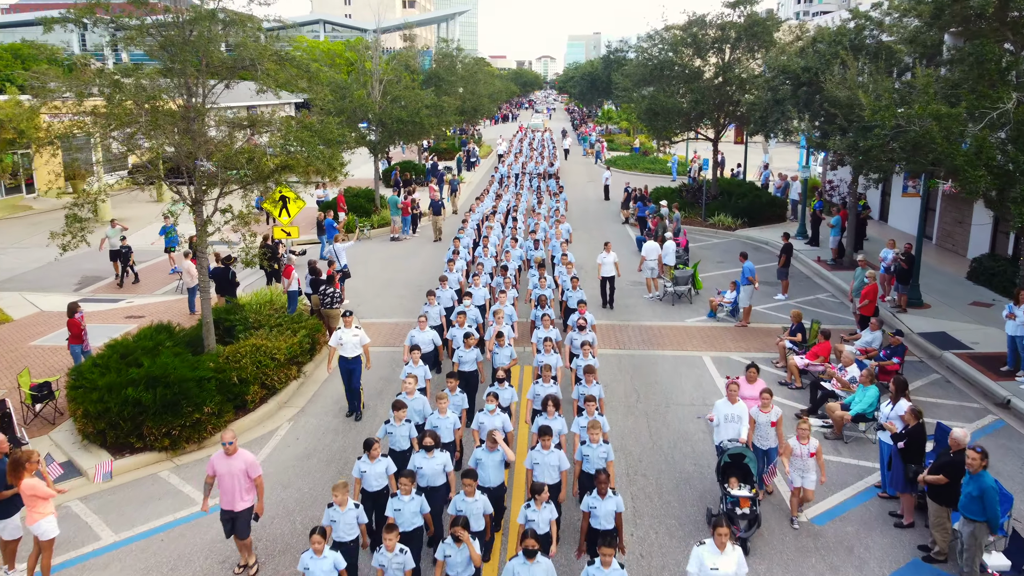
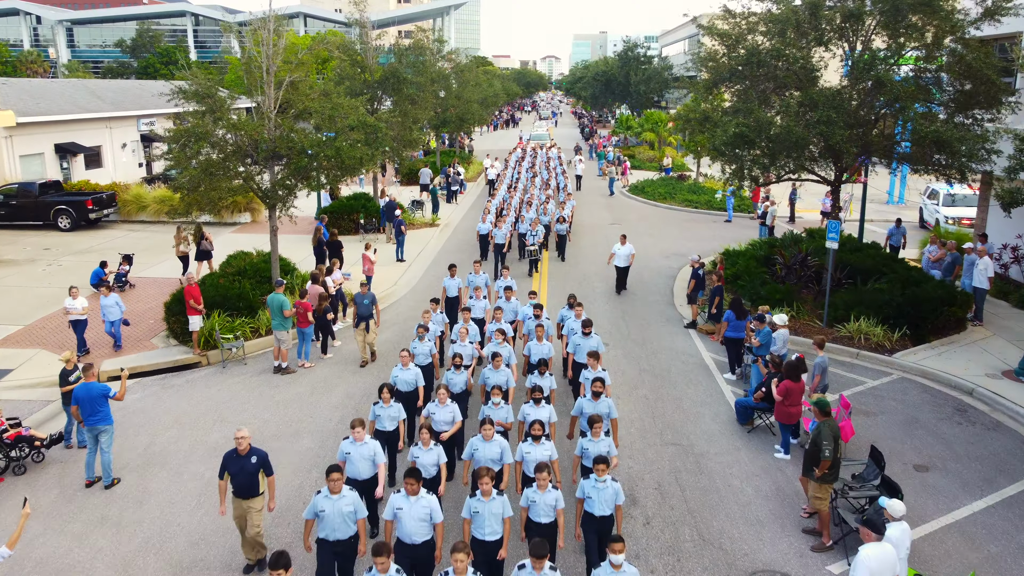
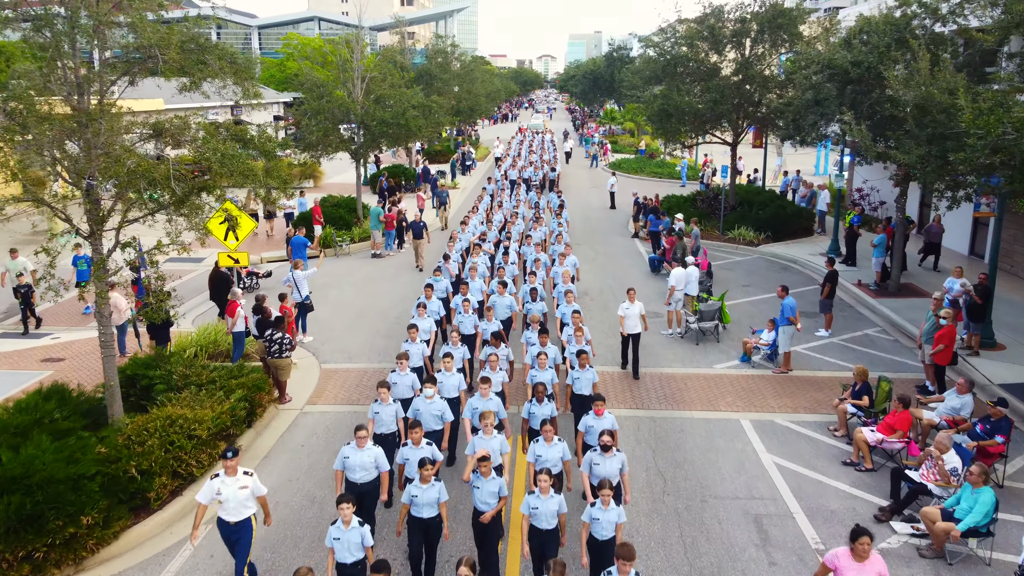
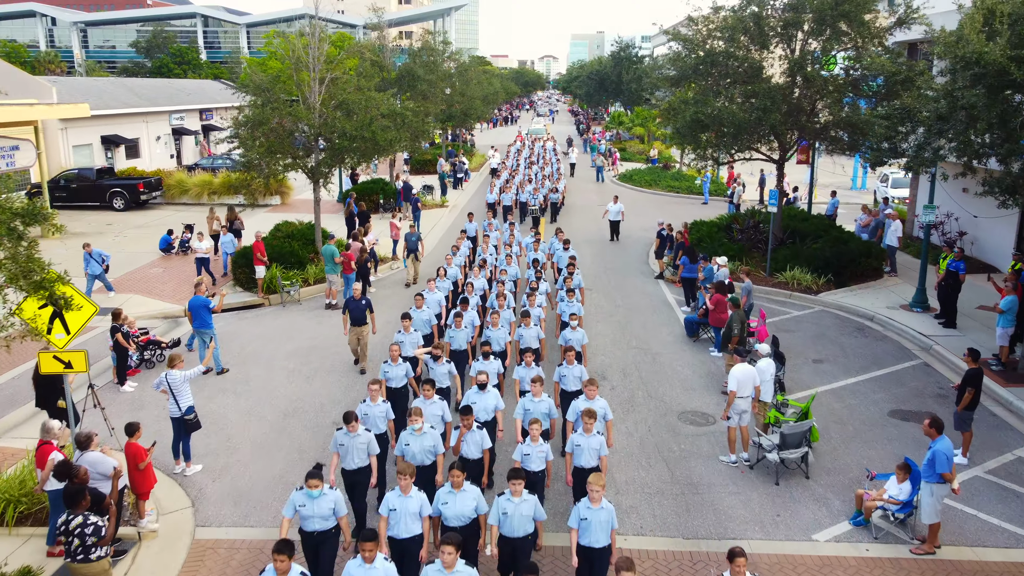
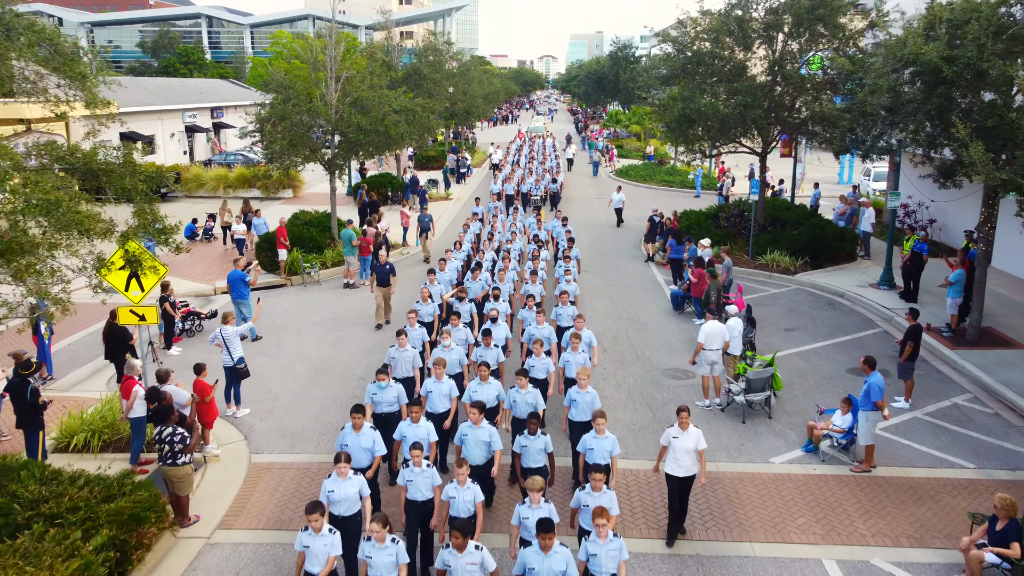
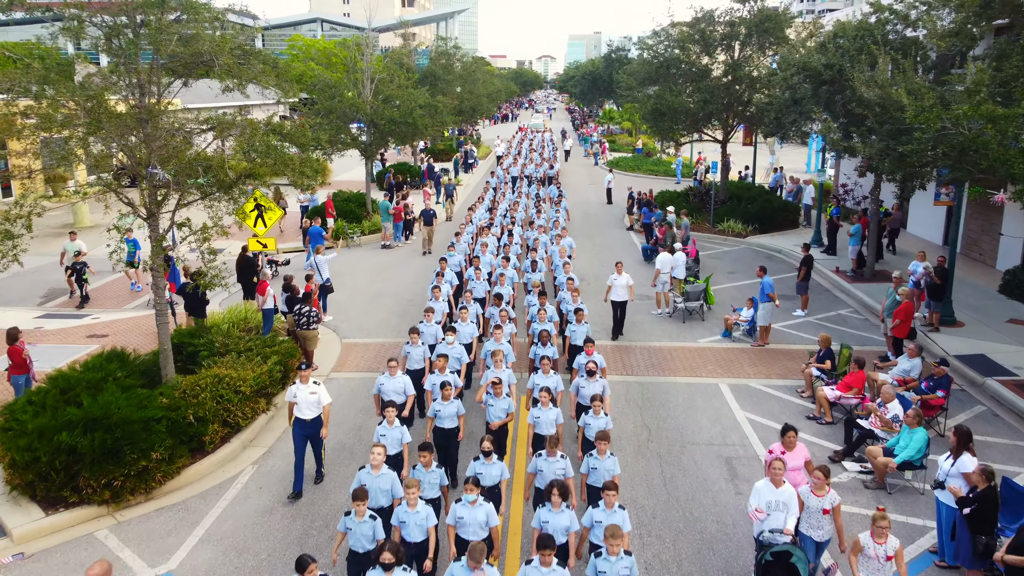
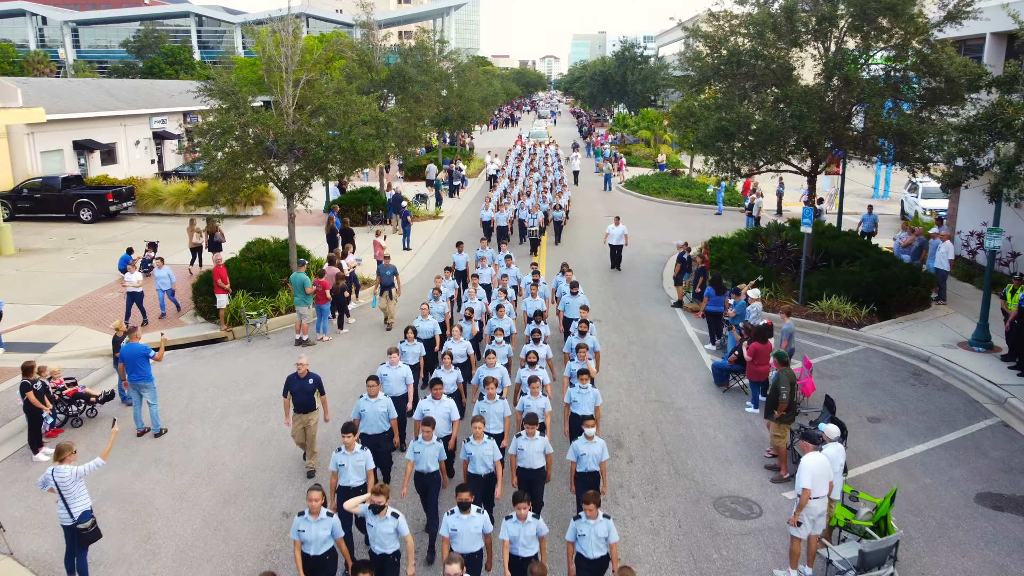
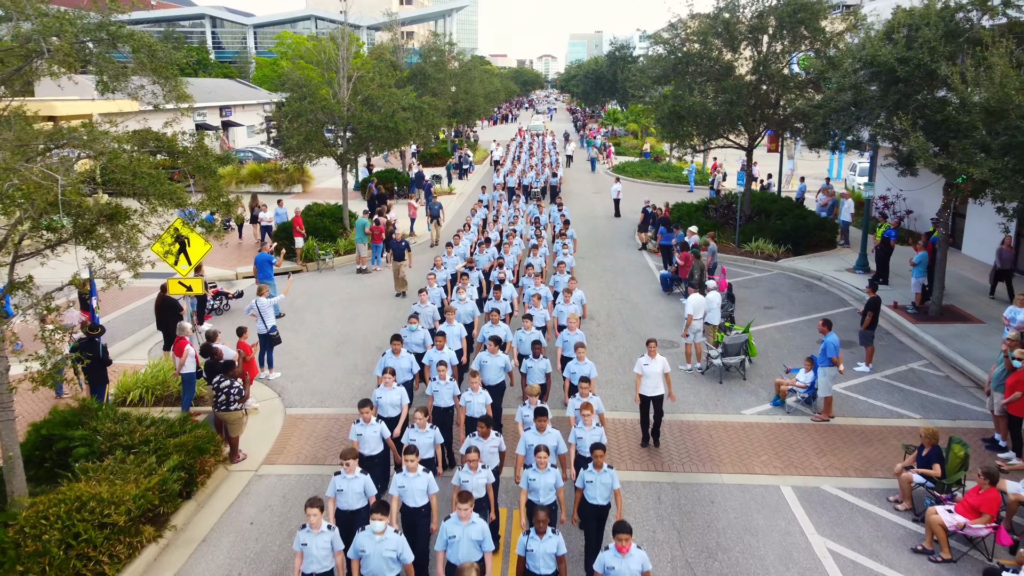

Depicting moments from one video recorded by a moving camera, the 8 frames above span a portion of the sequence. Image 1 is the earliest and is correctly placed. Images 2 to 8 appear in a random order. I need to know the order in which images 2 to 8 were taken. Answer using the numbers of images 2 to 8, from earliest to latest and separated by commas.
6, 3, 8, 5, 4, 7, 2
